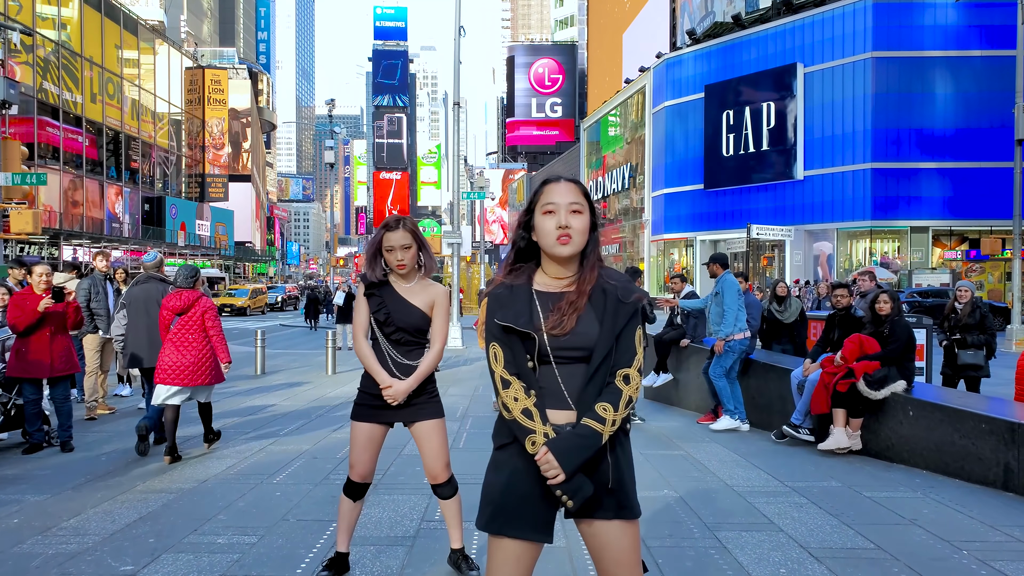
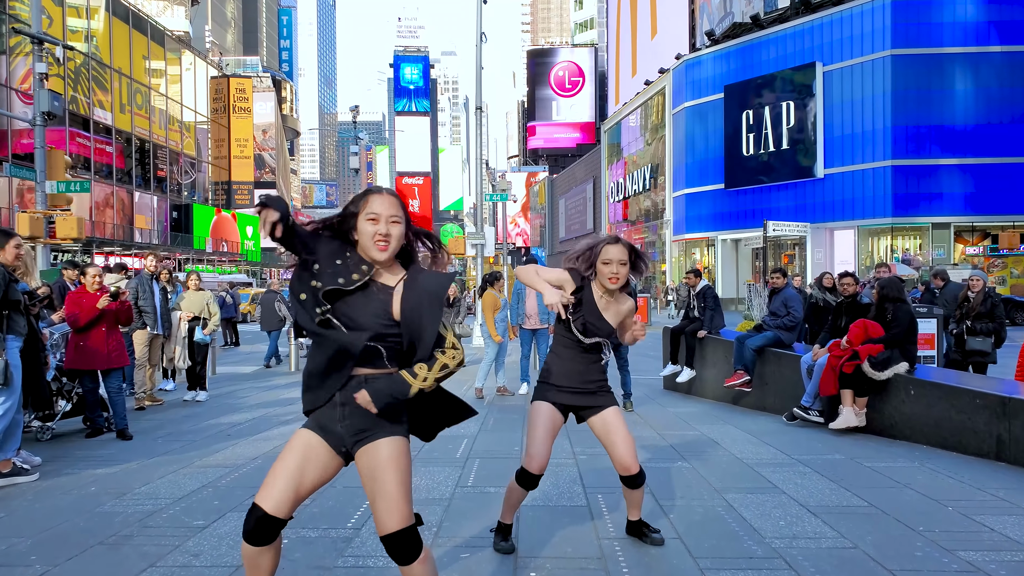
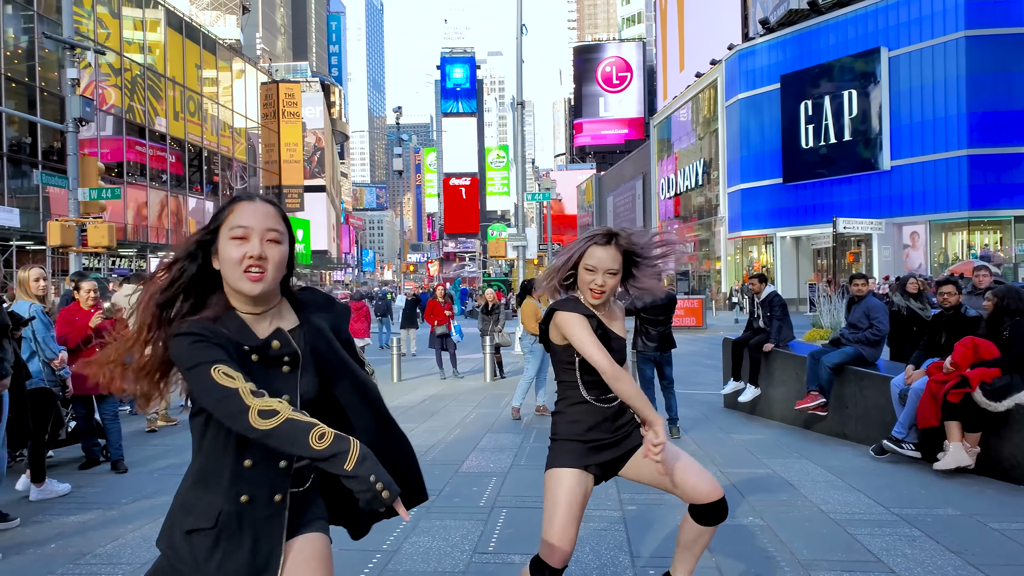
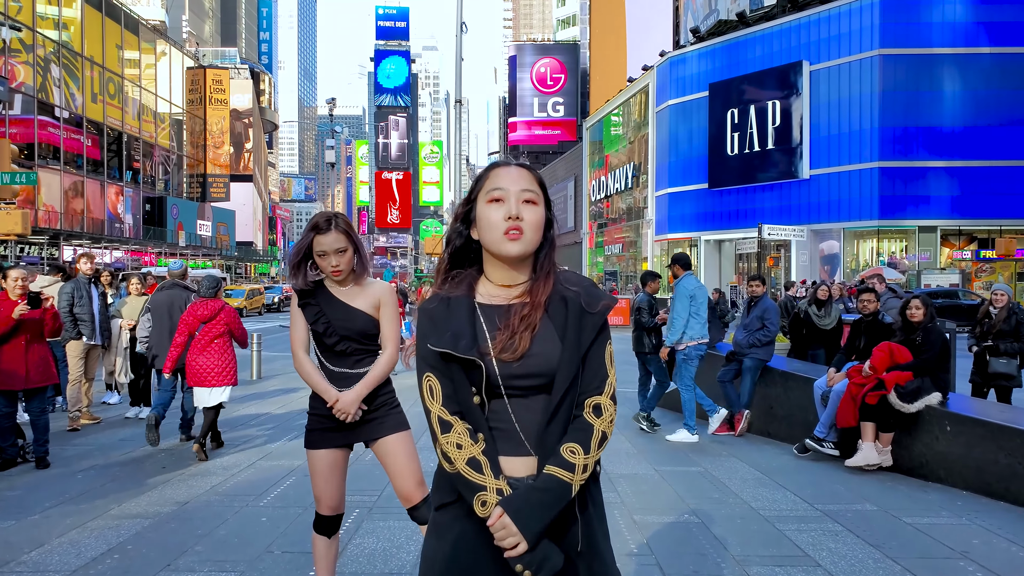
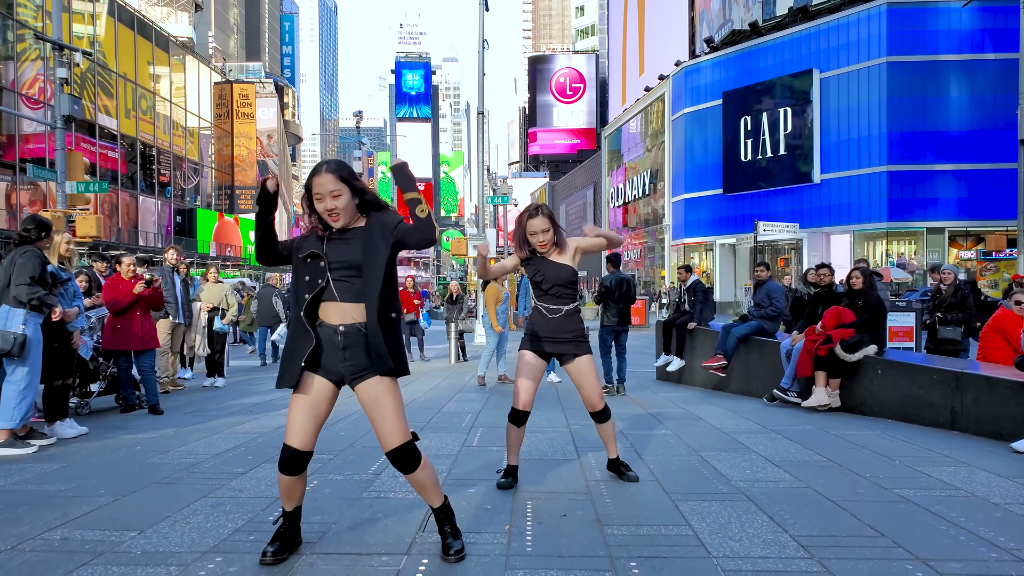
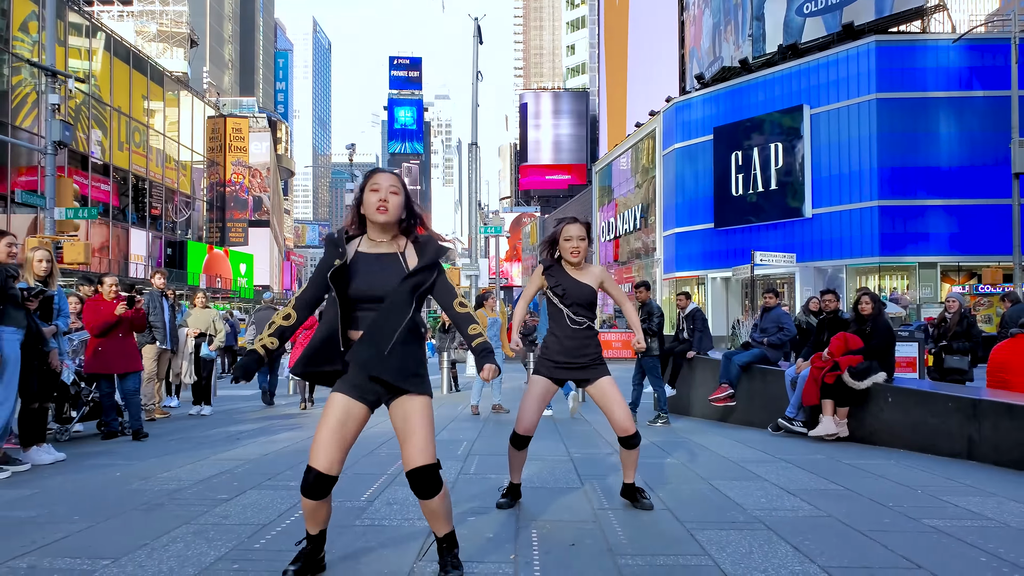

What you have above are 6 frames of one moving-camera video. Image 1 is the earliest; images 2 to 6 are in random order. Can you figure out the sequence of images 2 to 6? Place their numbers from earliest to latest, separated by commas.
4, 6, 5, 2, 3
